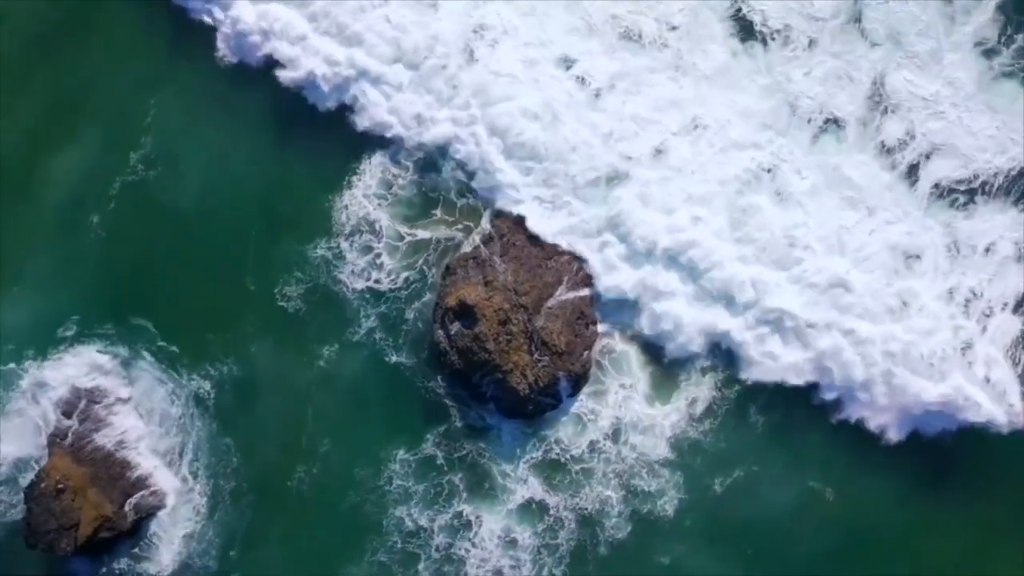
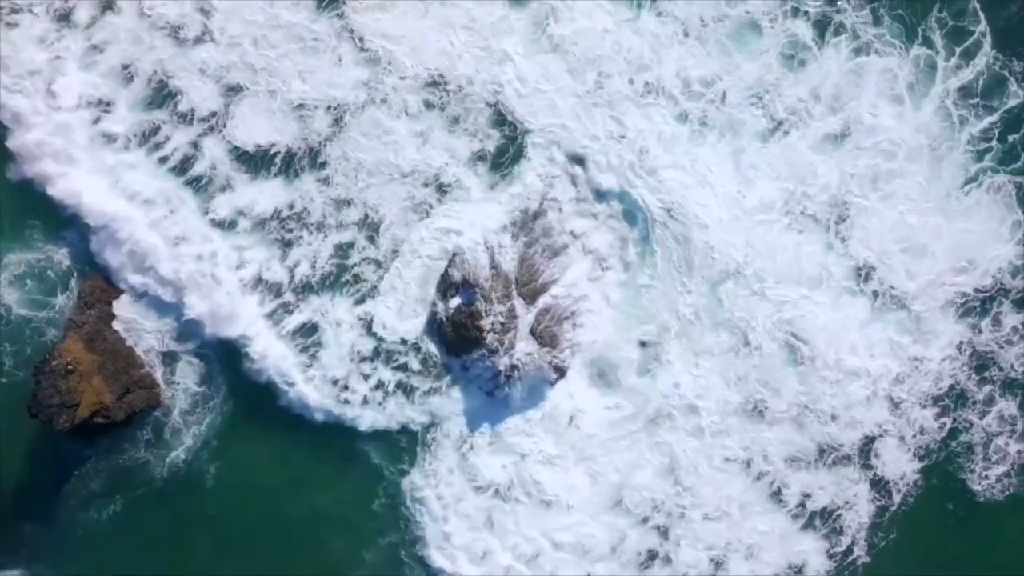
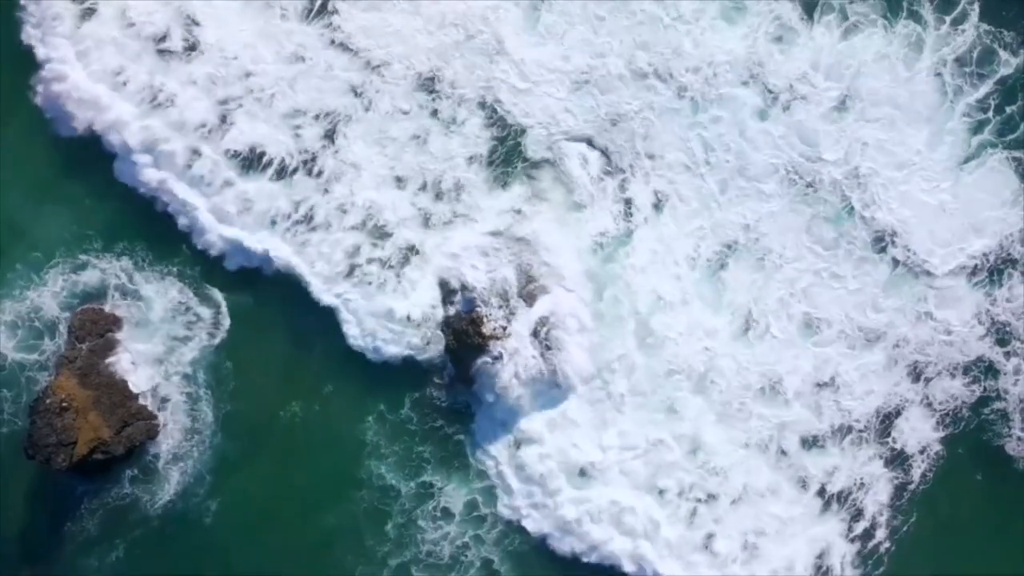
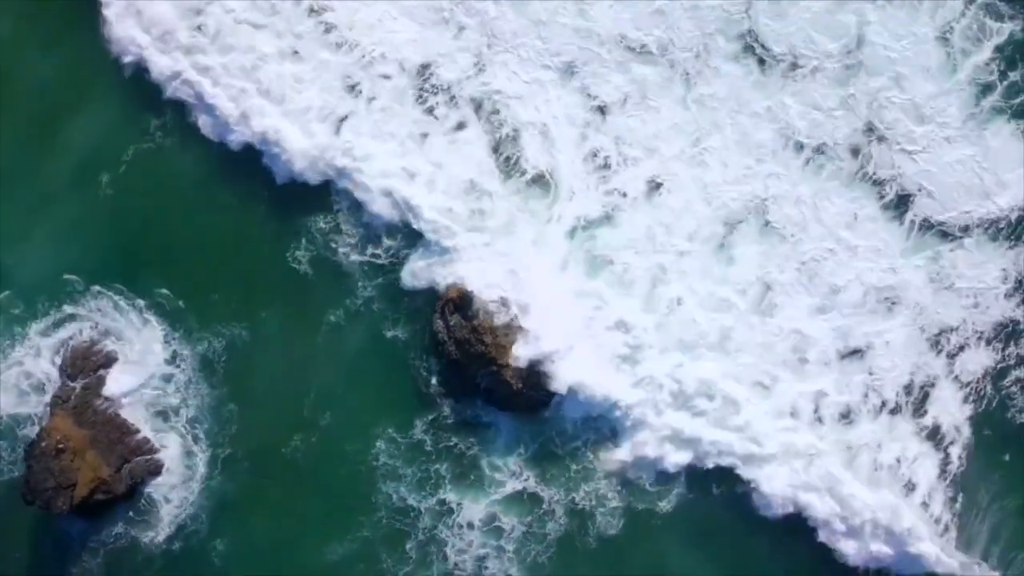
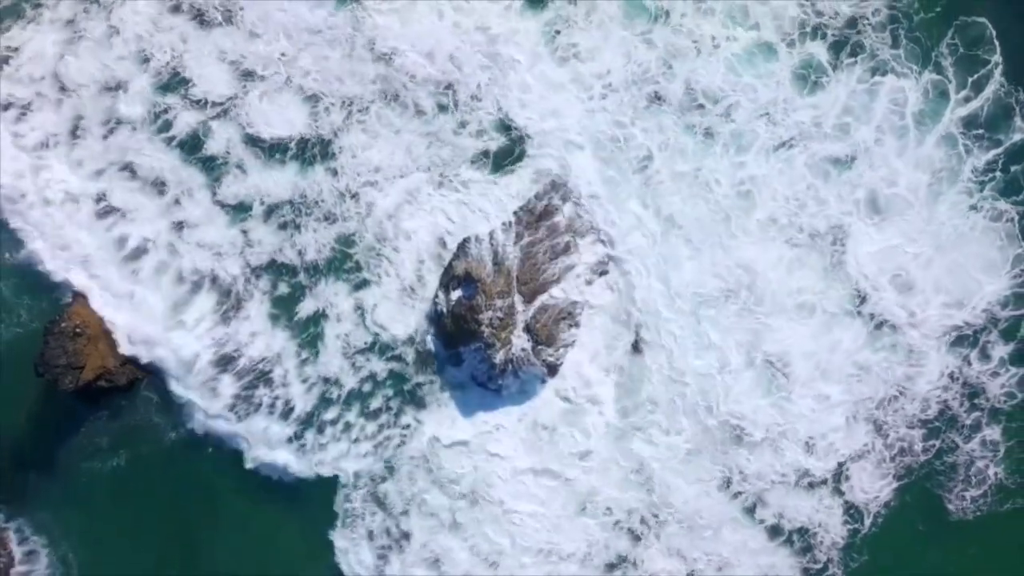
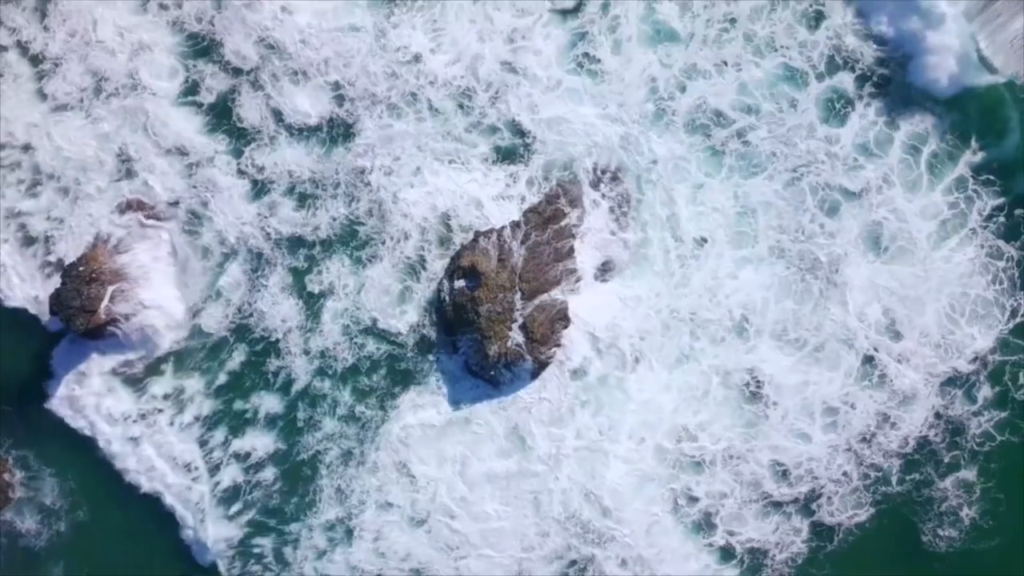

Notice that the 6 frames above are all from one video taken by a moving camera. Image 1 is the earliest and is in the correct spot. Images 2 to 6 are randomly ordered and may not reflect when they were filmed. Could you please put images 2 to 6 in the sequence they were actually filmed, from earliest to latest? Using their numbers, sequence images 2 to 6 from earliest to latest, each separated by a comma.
4, 3, 2, 5, 6
